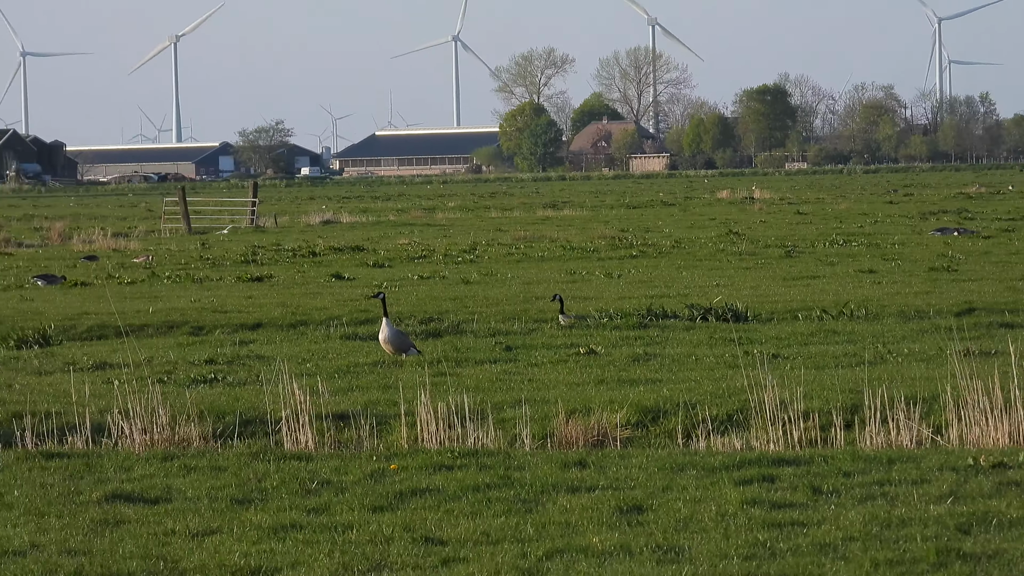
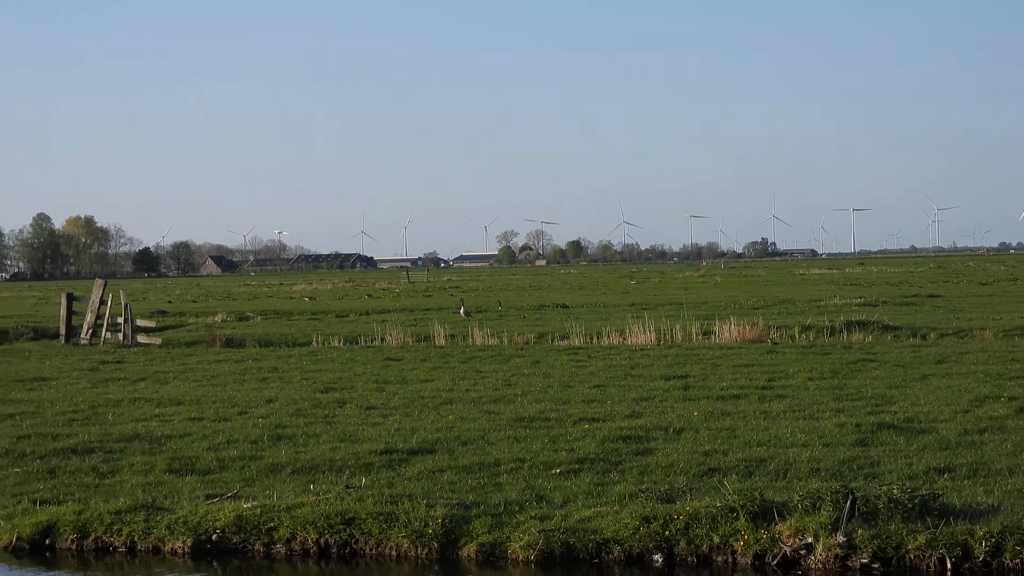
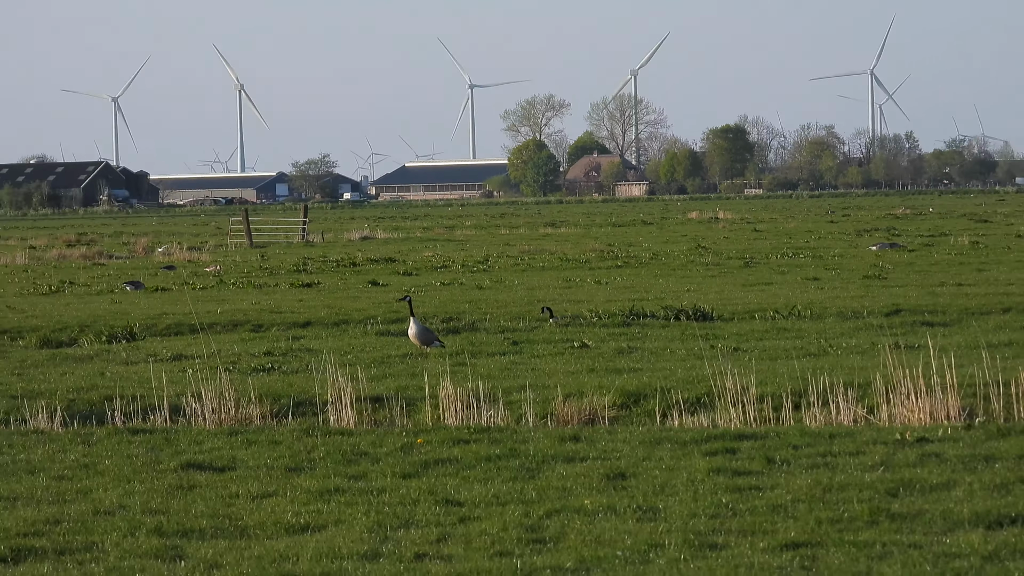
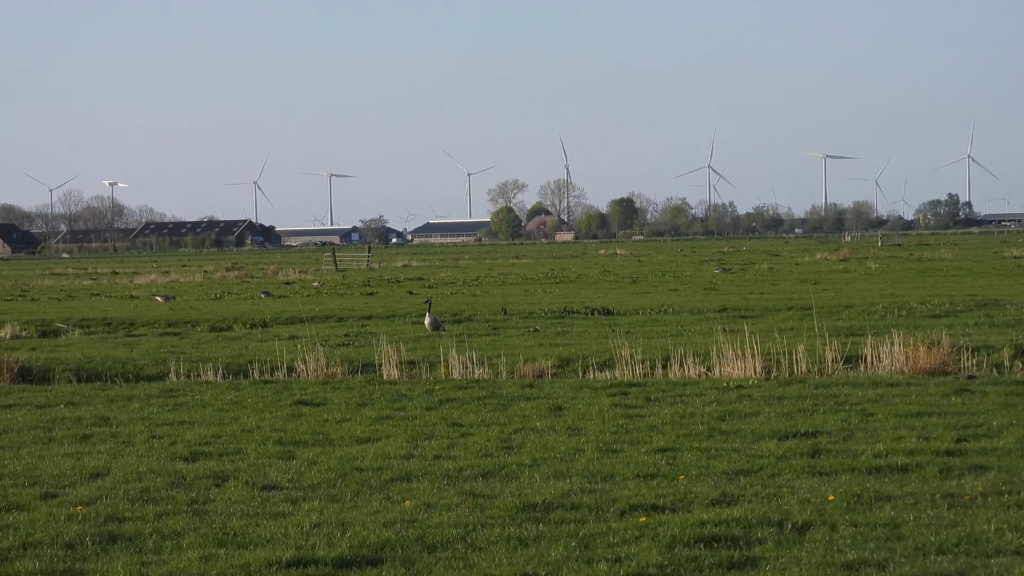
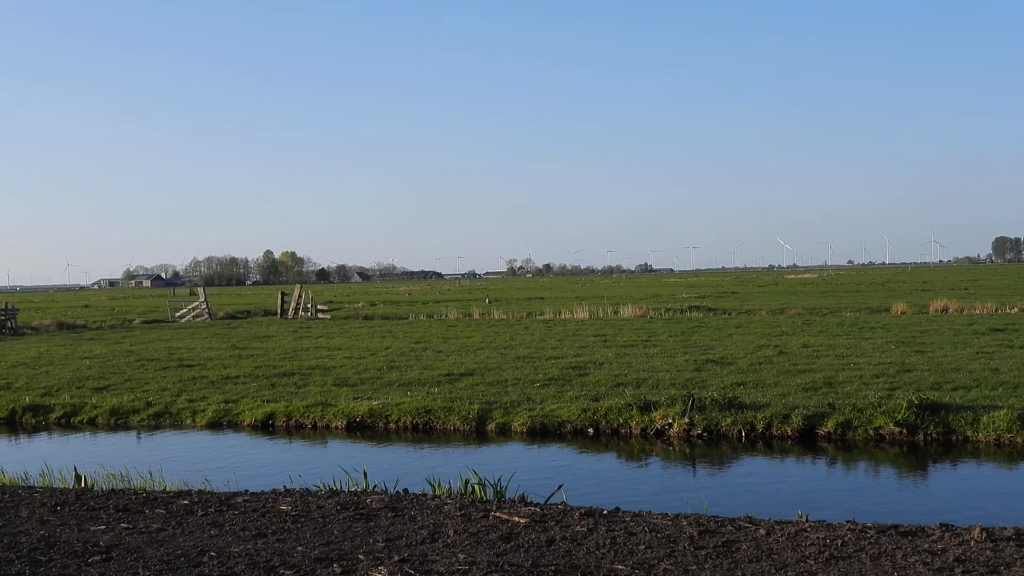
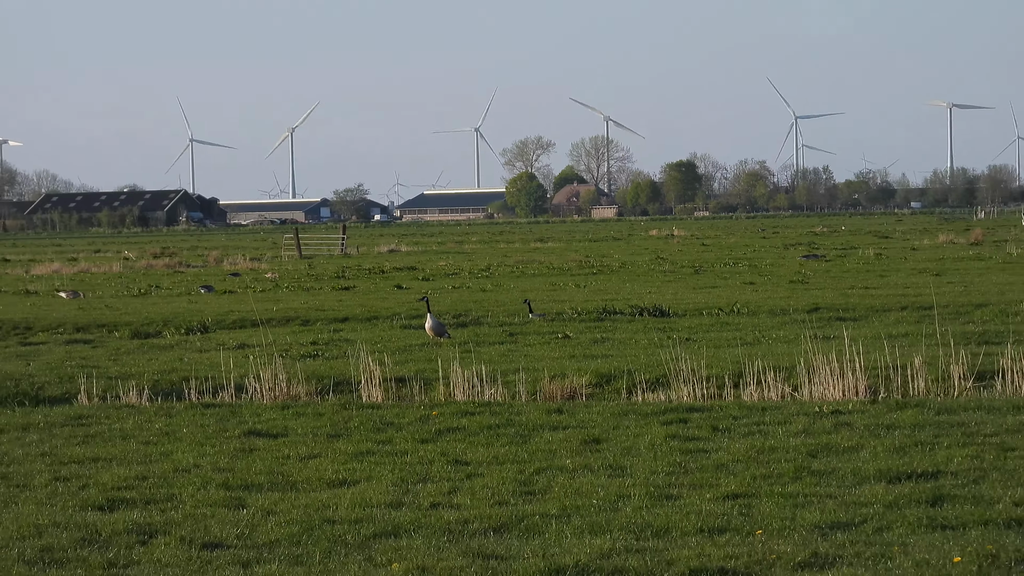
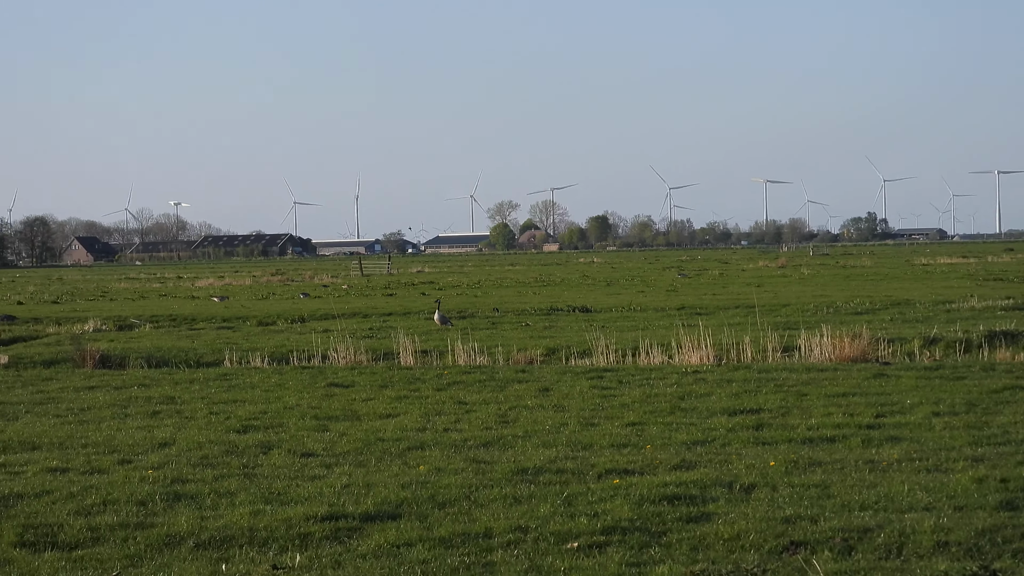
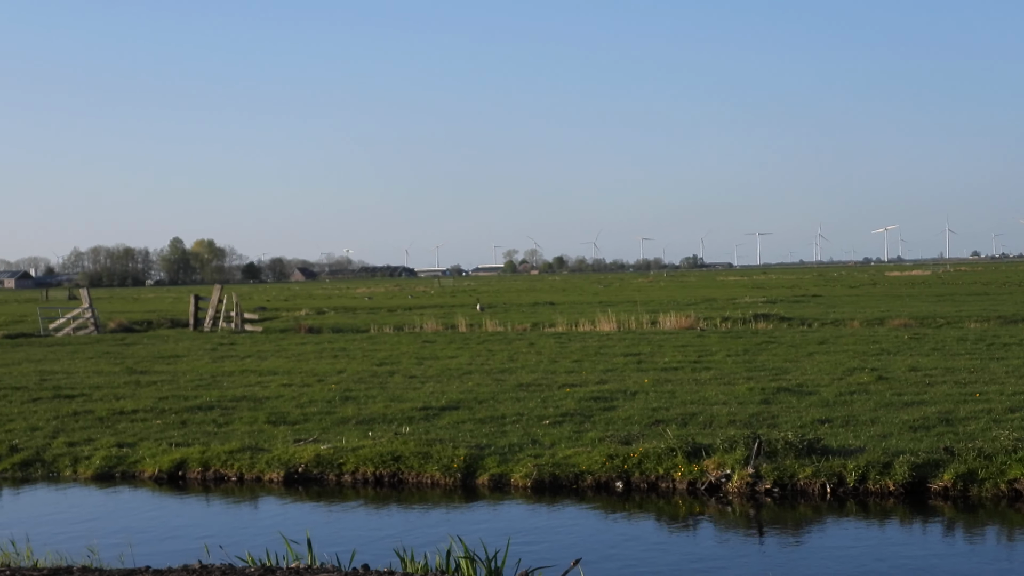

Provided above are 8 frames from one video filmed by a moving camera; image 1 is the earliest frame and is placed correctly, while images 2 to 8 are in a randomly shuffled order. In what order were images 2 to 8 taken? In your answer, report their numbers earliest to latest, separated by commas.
3, 6, 4, 7, 2, 8, 5
